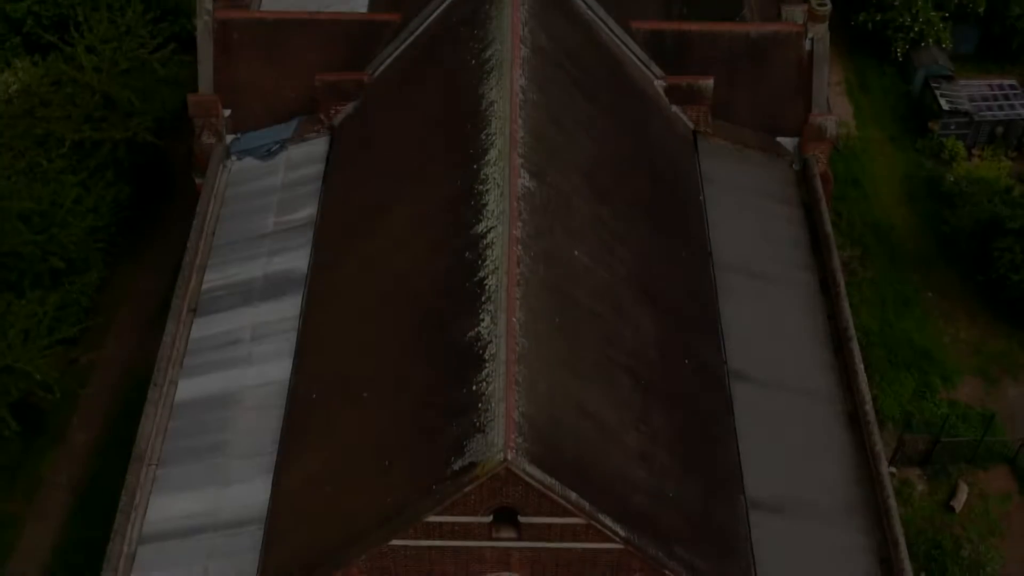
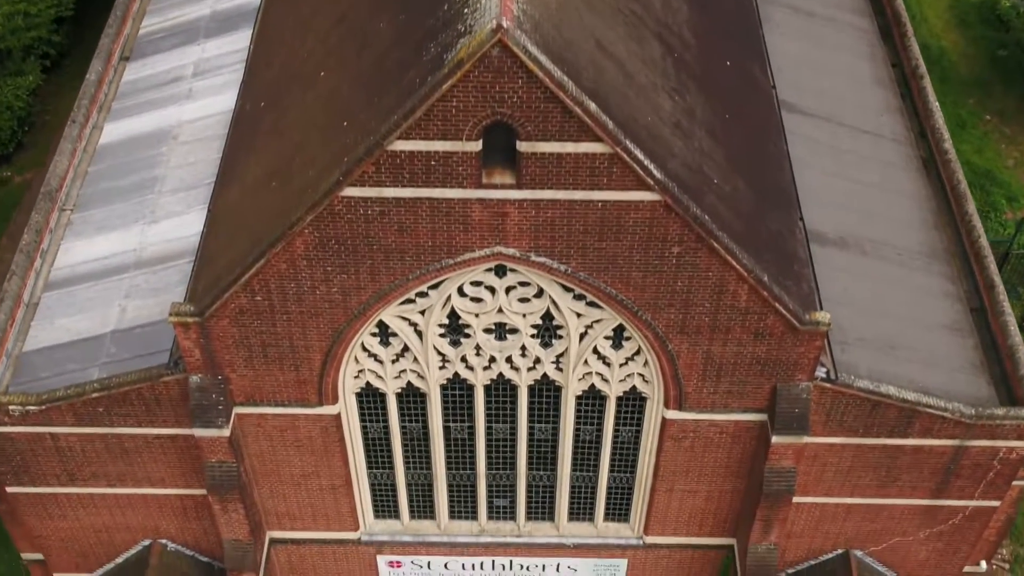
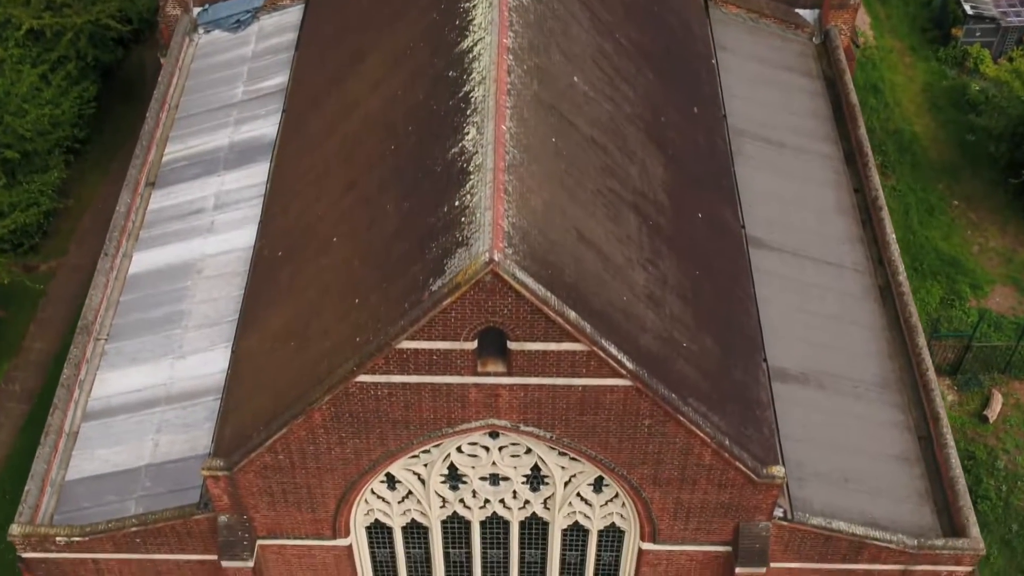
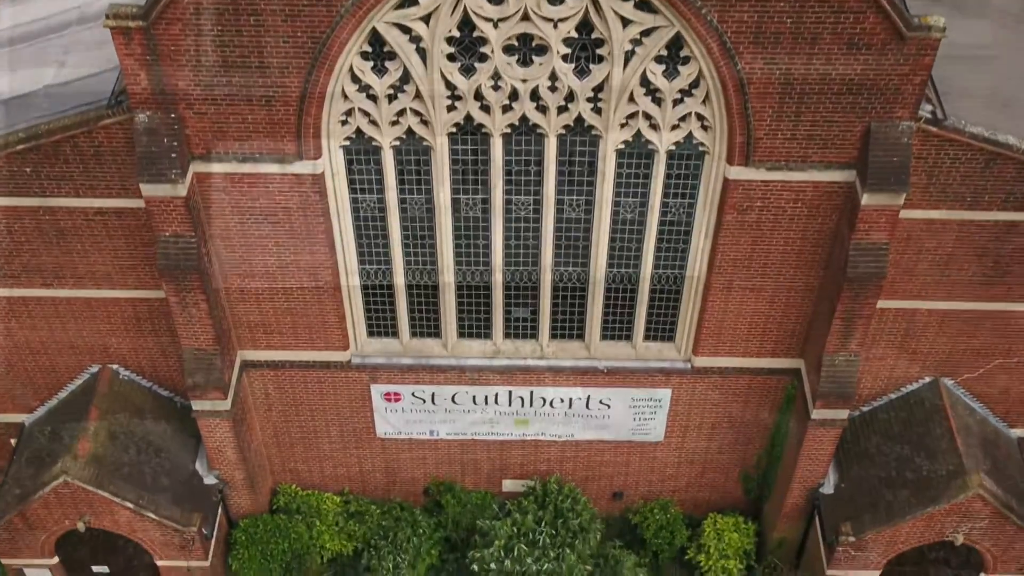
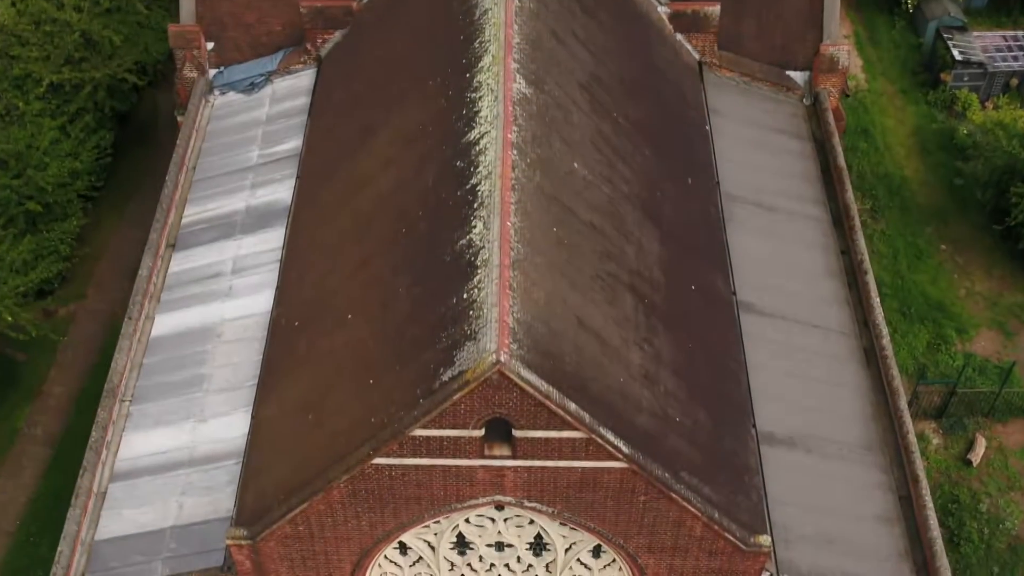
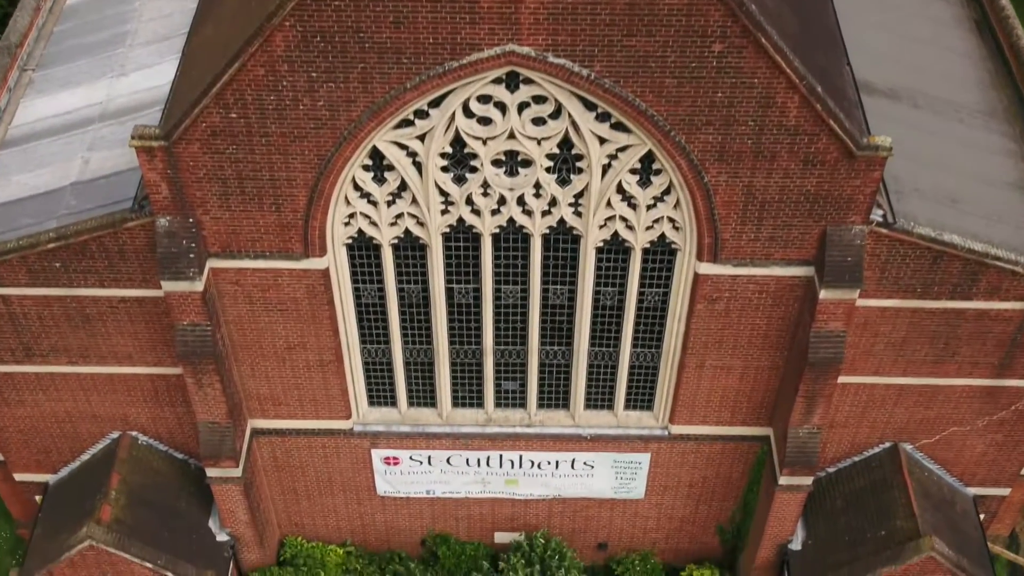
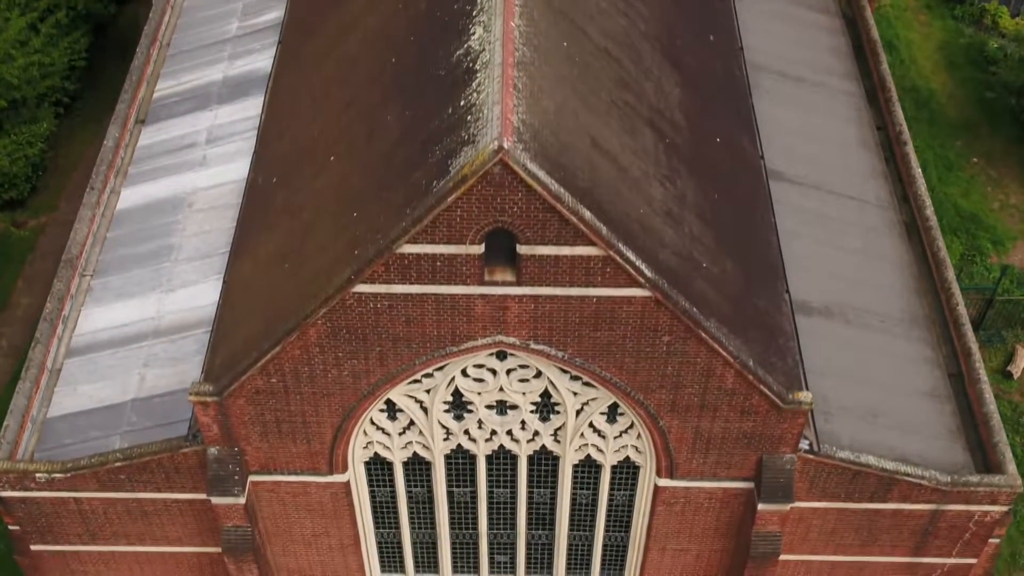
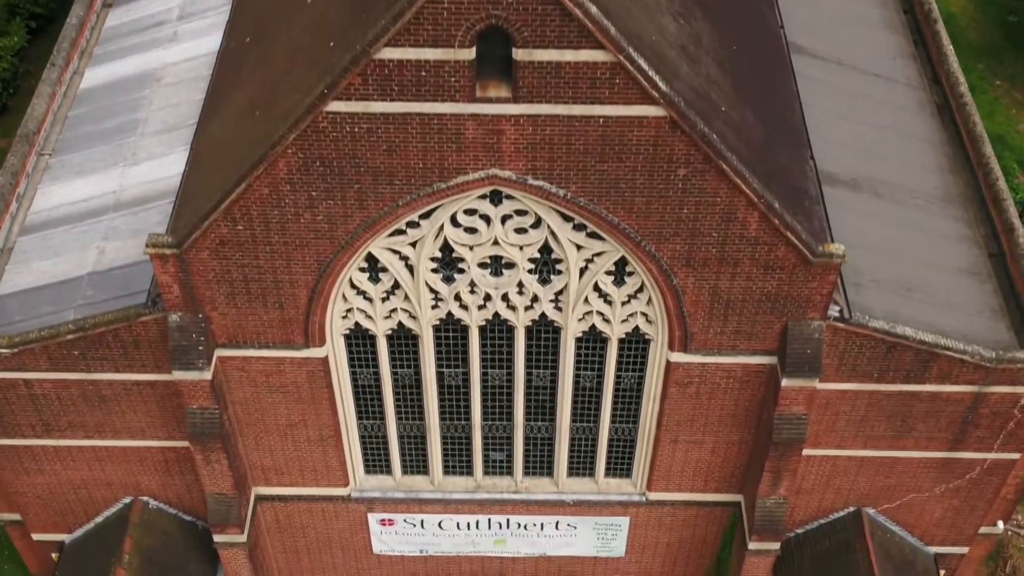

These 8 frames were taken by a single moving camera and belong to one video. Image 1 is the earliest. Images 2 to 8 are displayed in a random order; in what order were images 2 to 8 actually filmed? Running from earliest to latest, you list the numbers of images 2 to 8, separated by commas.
5, 3, 7, 2, 8, 6, 4
